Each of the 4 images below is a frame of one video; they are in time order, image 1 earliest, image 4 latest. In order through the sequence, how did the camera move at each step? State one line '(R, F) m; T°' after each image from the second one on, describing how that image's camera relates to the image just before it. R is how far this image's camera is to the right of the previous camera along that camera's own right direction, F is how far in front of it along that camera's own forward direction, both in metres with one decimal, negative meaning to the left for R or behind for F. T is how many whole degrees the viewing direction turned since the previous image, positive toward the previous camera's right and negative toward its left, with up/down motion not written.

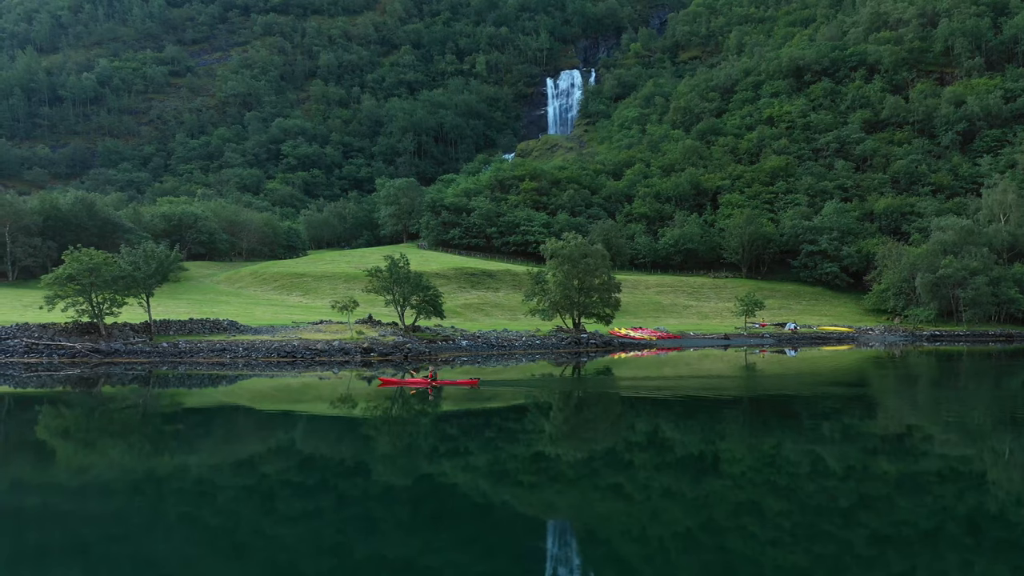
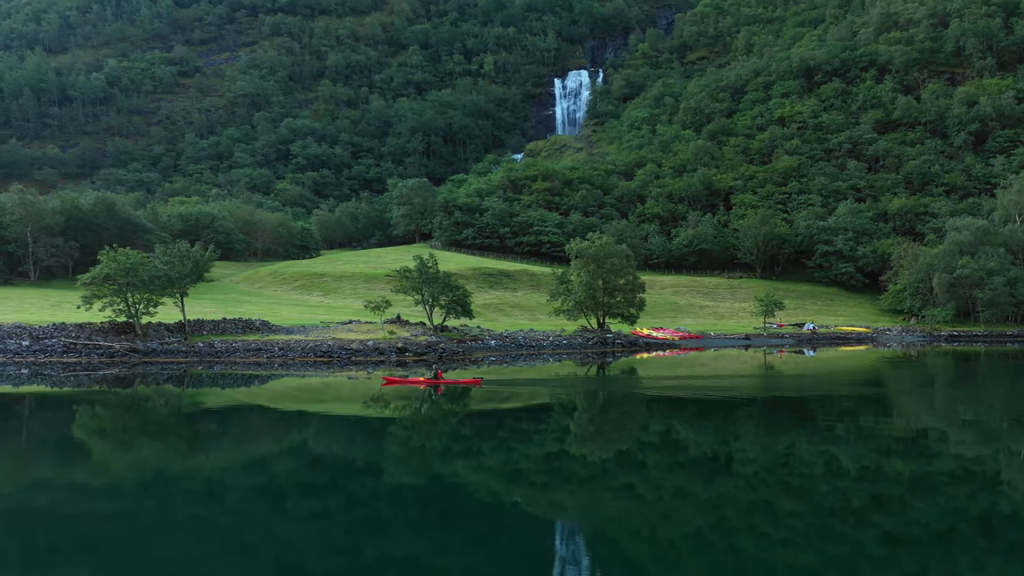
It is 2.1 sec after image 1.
(-1.2, 0.0) m; 0°
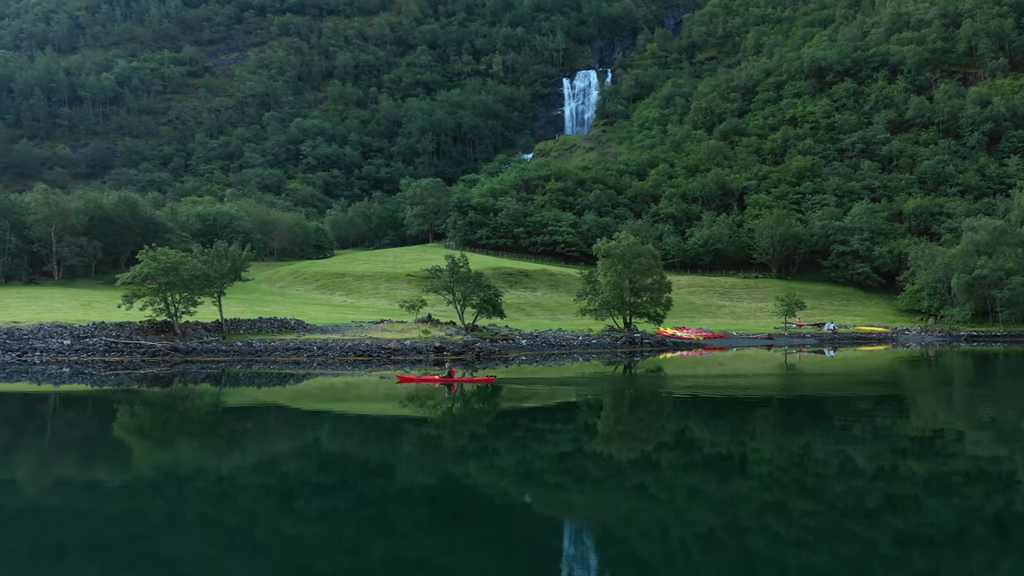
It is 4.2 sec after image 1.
(-1.3, 0.0) m; 0°
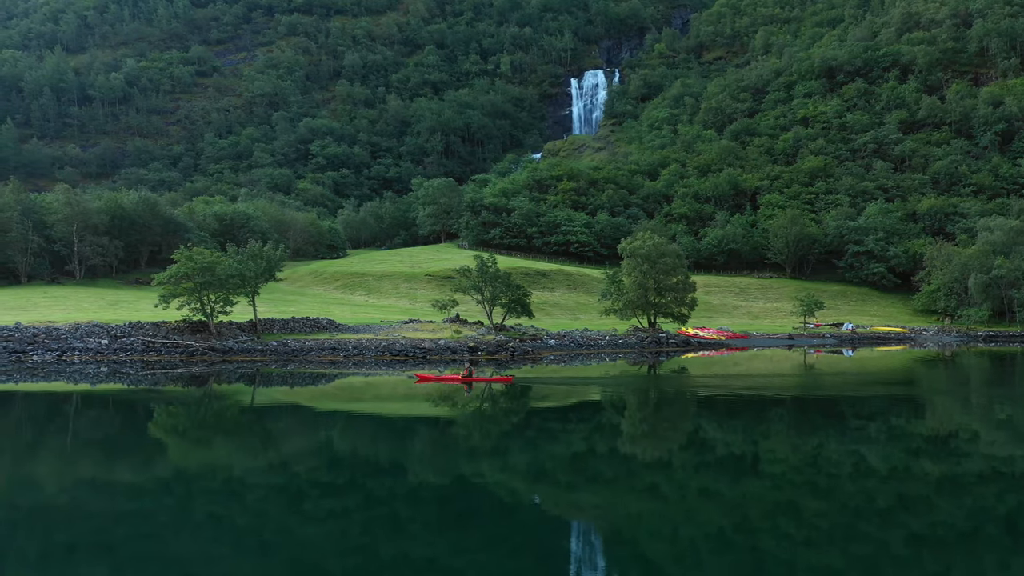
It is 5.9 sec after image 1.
(-1.1, 0.0) m; 0°
